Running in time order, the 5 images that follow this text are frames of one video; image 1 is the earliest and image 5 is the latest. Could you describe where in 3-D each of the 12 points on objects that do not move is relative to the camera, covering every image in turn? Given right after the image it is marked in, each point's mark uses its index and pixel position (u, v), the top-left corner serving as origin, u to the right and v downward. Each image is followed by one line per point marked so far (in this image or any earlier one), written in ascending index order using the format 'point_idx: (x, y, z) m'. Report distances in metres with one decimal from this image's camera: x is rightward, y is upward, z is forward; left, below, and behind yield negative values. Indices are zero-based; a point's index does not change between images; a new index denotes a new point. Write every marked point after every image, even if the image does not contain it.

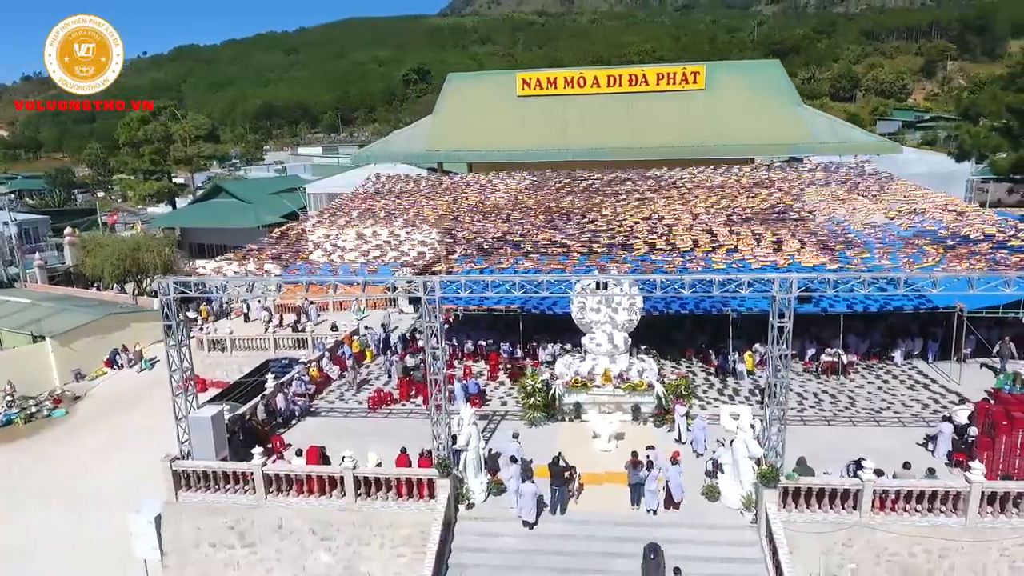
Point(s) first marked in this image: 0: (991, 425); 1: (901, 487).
0: (+9.9, -2.9, +13.2) m
1: (+7.3, -3.7, +11.8) m
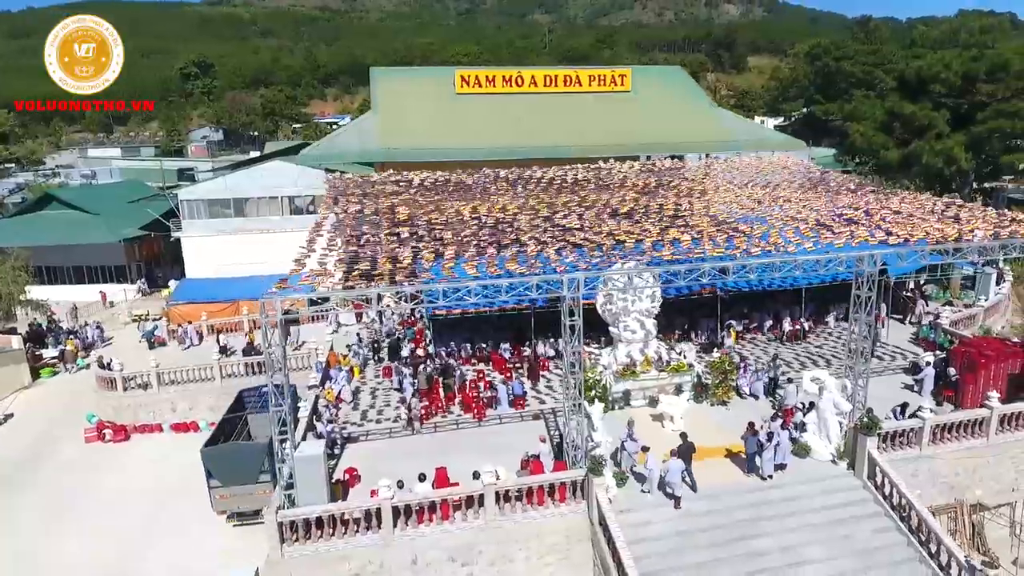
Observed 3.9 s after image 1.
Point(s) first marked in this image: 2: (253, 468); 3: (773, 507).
0: (+12.0, -2.0, +16.6) m
1: (+10.0, -3.0, +14.5) m
2: (-6.7, -4.6, +16.2) m
3: (+5.4, -4.5, +13.1) m
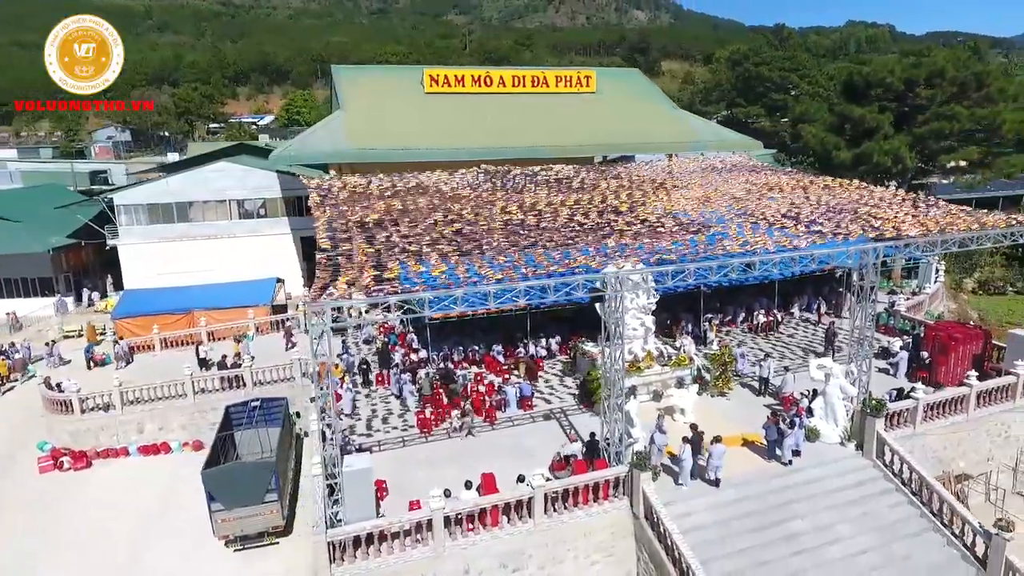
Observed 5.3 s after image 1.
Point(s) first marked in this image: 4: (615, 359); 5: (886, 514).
0: (+12.2, -1.7, +18.0) m
1: (+10.5, -2.7, +15.7) m
2: (-6.1, -4.8, +15.2) m
3: (+6.2, -4.4, +13.8) m
4: (+2.3, -1.6, +13.9) m
5: (+8.0, -4.8, +13.5) m
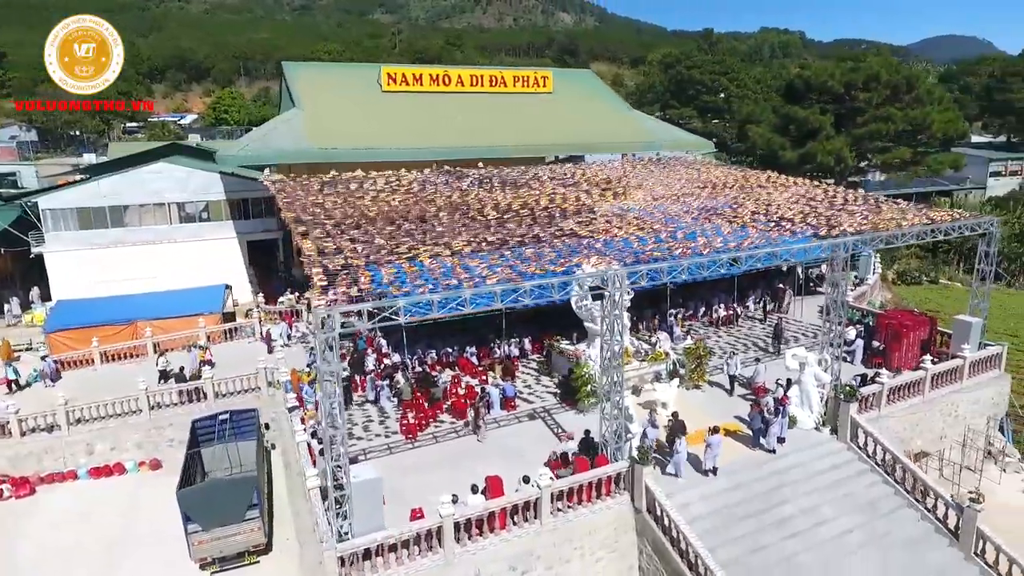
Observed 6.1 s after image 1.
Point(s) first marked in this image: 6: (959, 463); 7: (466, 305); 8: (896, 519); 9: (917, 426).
0: (+11.6, -1.4, +19.2) m
1: (+10.2, -2.5, +16.7) m
2: (-6.3, -5.0, +14.4) m
3: (+6.1, -4.2, +14.3) m
4: (+2.2, -1.5, +14.1) m
5: (+7.9, -4.6, +14.2) m
6: (+12.8, -5.0, +18.1) m
7: (-0.9, -0.4, +13.1) m
8: (+8.4, -5.0, +13.8) m
9: (+11.0, -3.7, +17.2) m
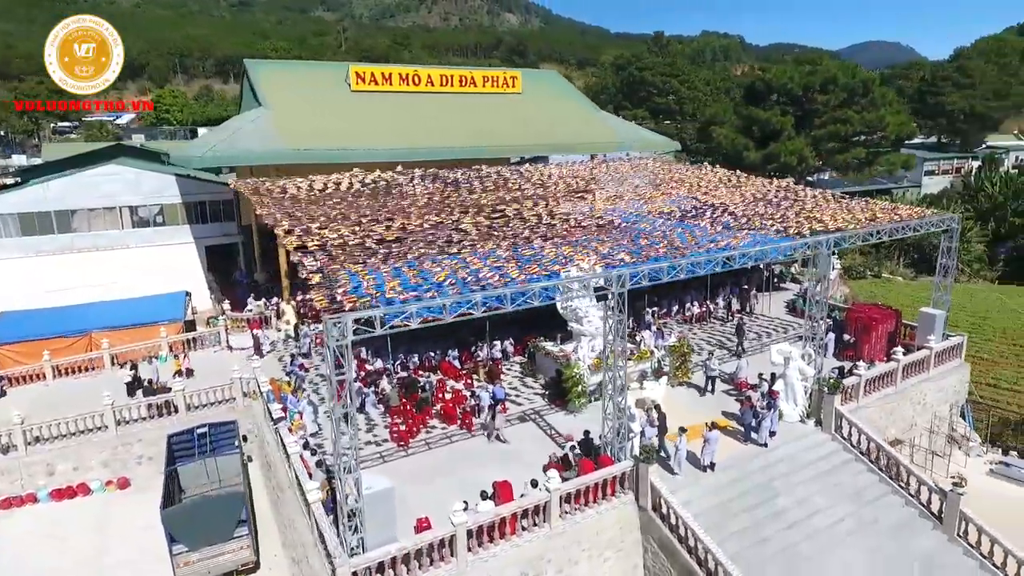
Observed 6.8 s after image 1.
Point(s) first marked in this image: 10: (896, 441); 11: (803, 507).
0: (+11.1, -1.3, +20.0) m
1: (+9.9, -2.4, +17.3) m
2: (-6.3, -5.1, +13.8) m
3: (+6.1, -4.2, +14.7) m
4: (+2.2, -1.5, +14.1) m
5: (+7.9, -4.5, +14.7) m
6: (+12.5, -4.8, +19.0) m
7: (-0.8, -0.4, +12.9) m
8: (+8.4, -4.9, +14.4) m
9: (+10.7, -3.6, +17.9) m
10: (+11.2, -4.4, +18.3) m
11: (+6.4, -4.8, +13.9) m
